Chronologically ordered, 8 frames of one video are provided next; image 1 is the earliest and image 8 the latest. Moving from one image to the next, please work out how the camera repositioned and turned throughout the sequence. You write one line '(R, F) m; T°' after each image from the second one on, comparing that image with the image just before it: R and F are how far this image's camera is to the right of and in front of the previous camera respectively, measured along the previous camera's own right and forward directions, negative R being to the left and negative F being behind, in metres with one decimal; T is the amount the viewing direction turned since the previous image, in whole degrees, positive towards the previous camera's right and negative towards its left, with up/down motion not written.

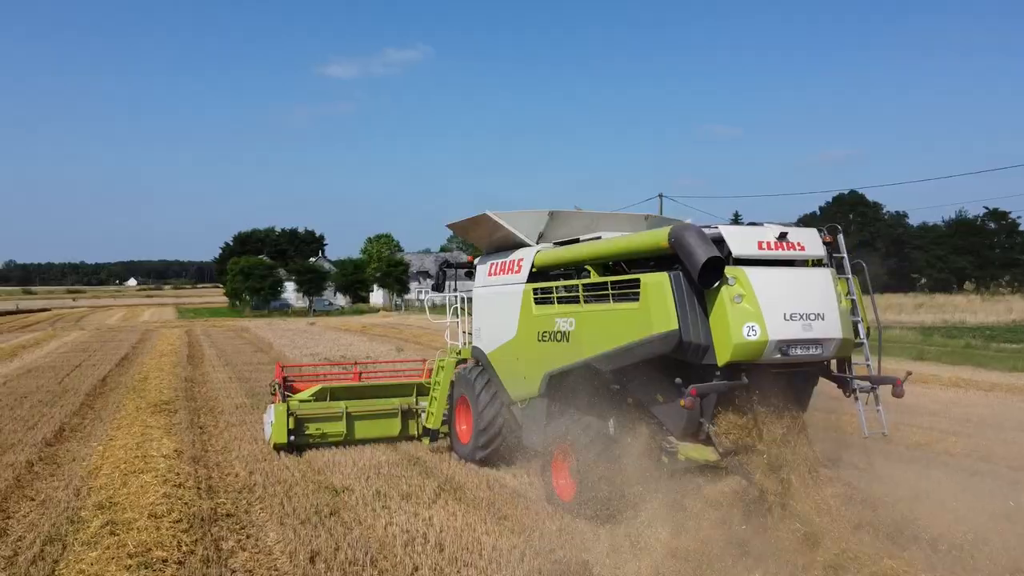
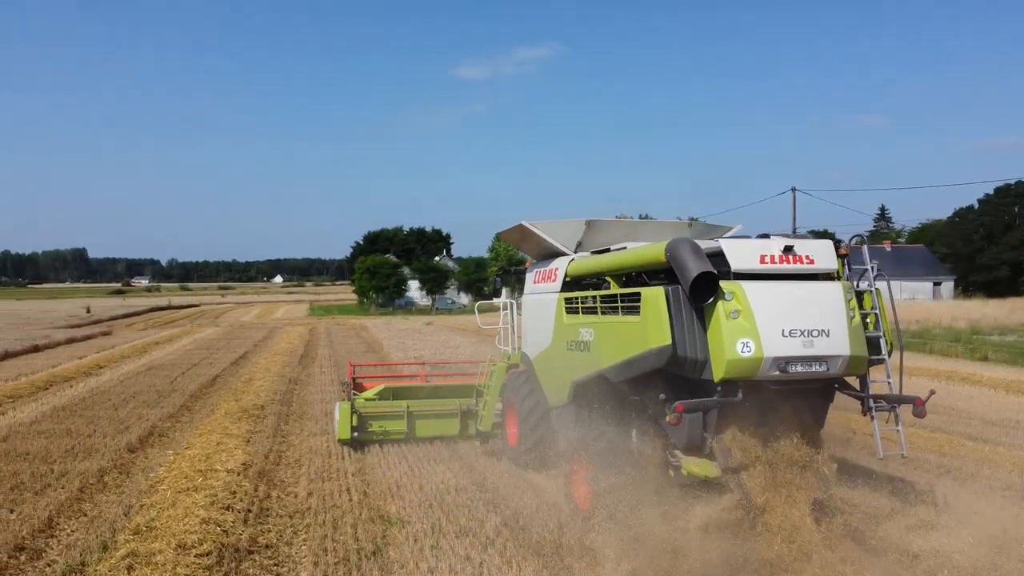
(+0.9, -0.1) m; -9°
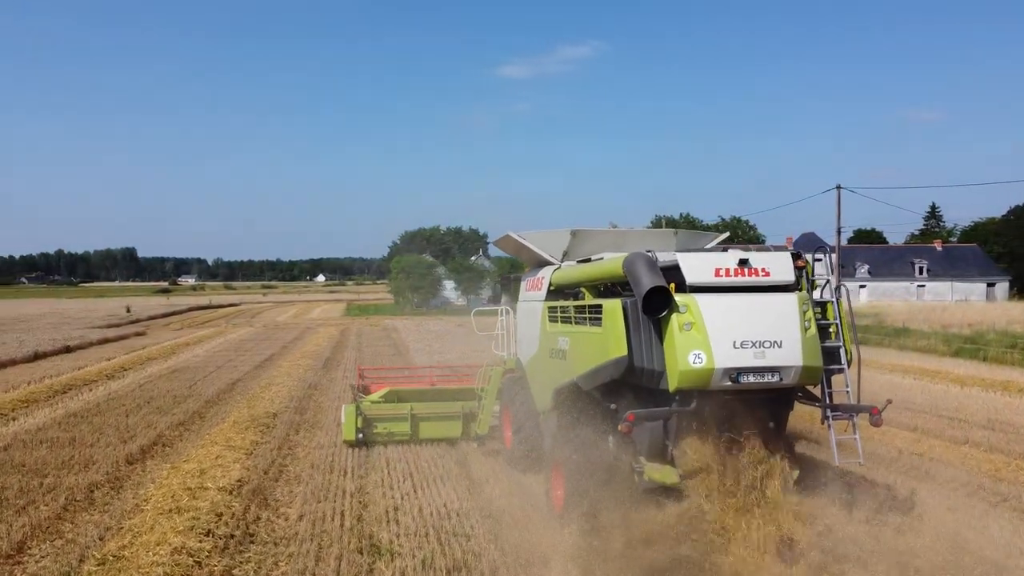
(+0.5, -0.2) m; -2°
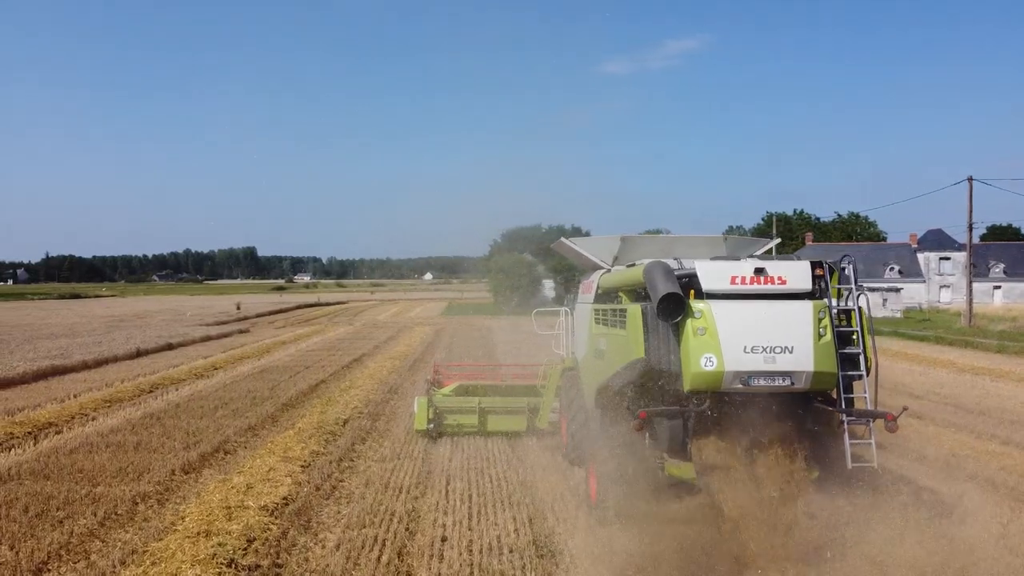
(+0.6, -0.5) m; -7°
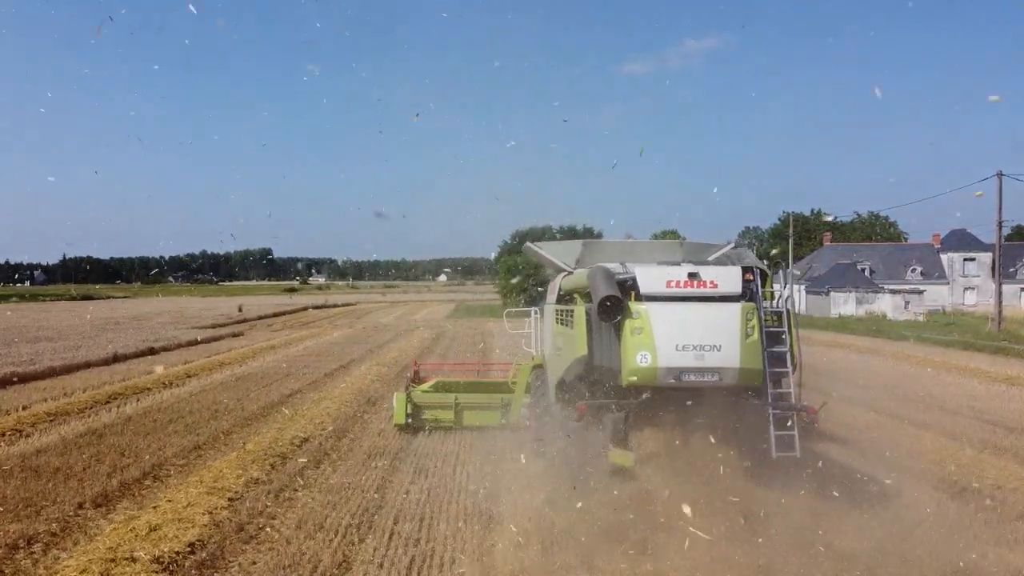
(+0.4, -0.5) m; 0°
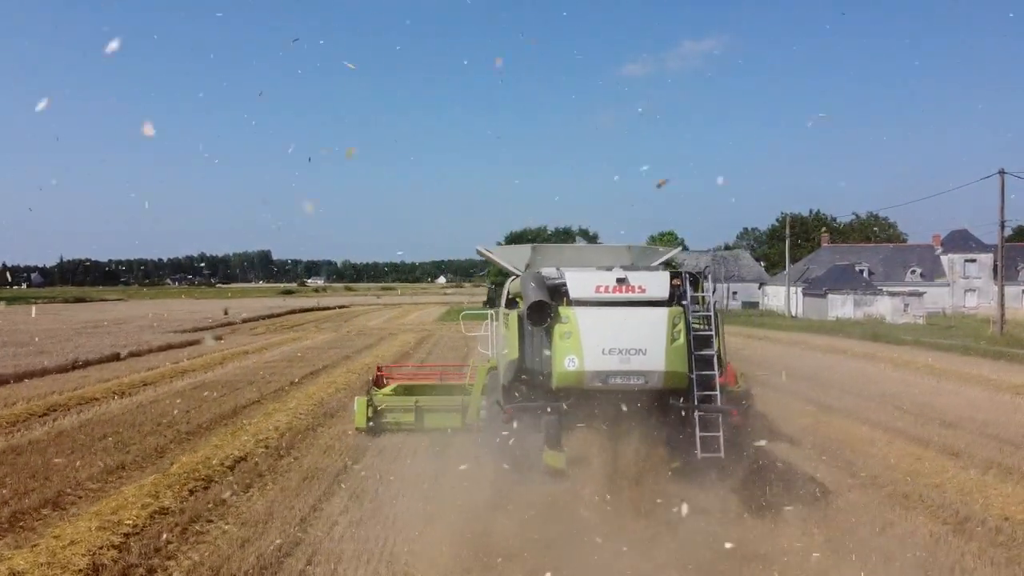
(+0.5, -0.2) m; +1°
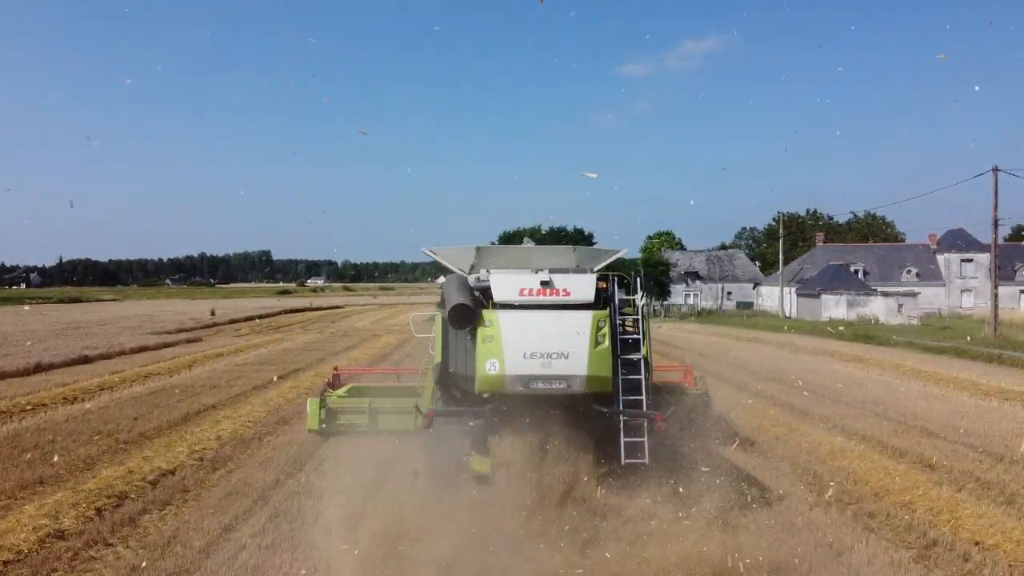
(+0.6, +0.1) m; +1°
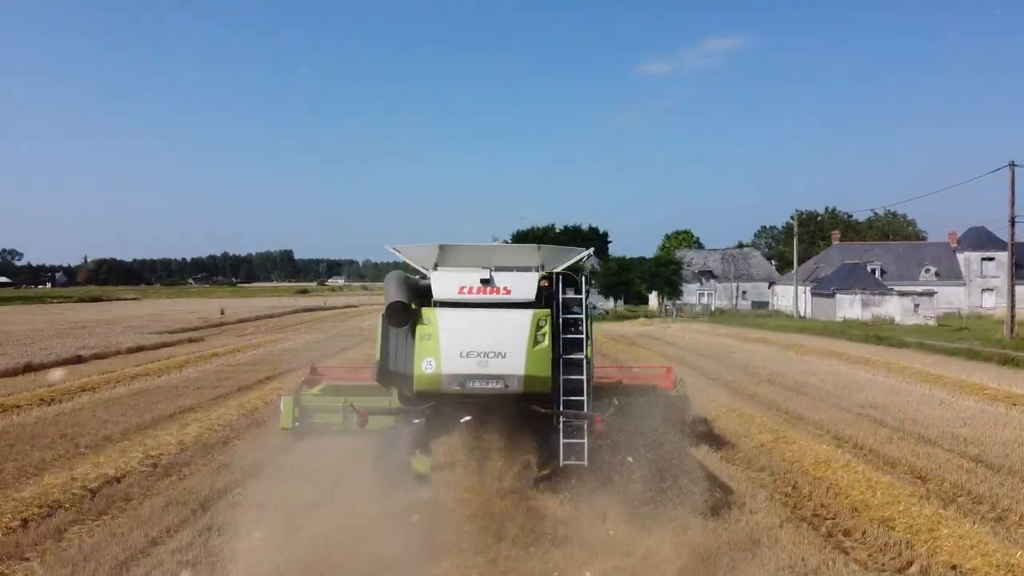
(+0.6, +0.1) m; -1°
